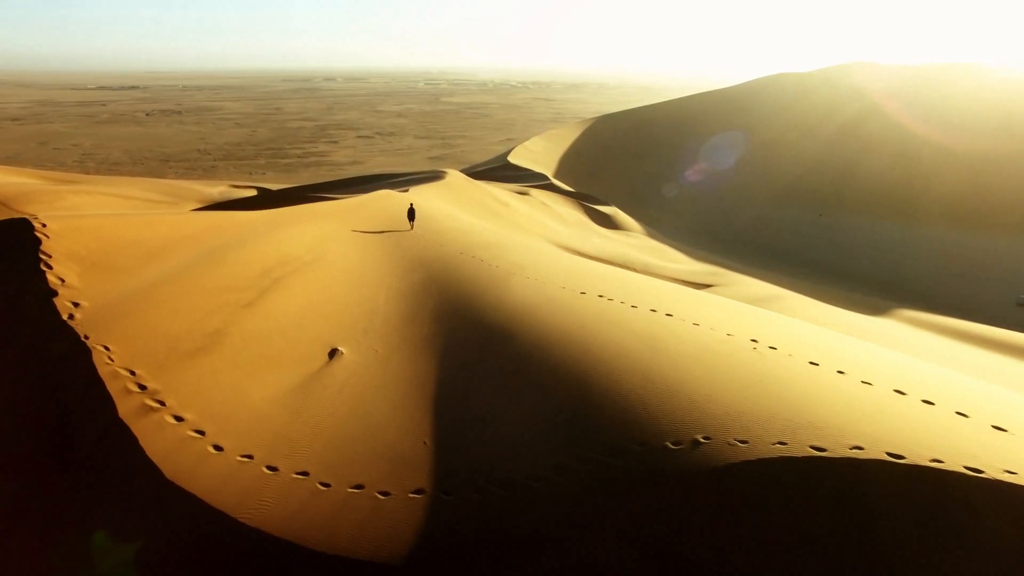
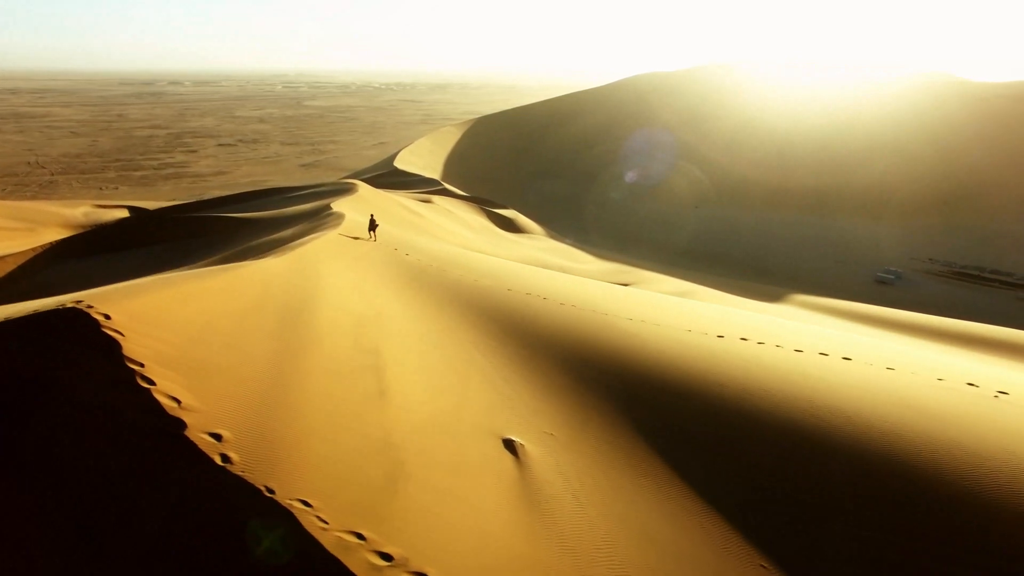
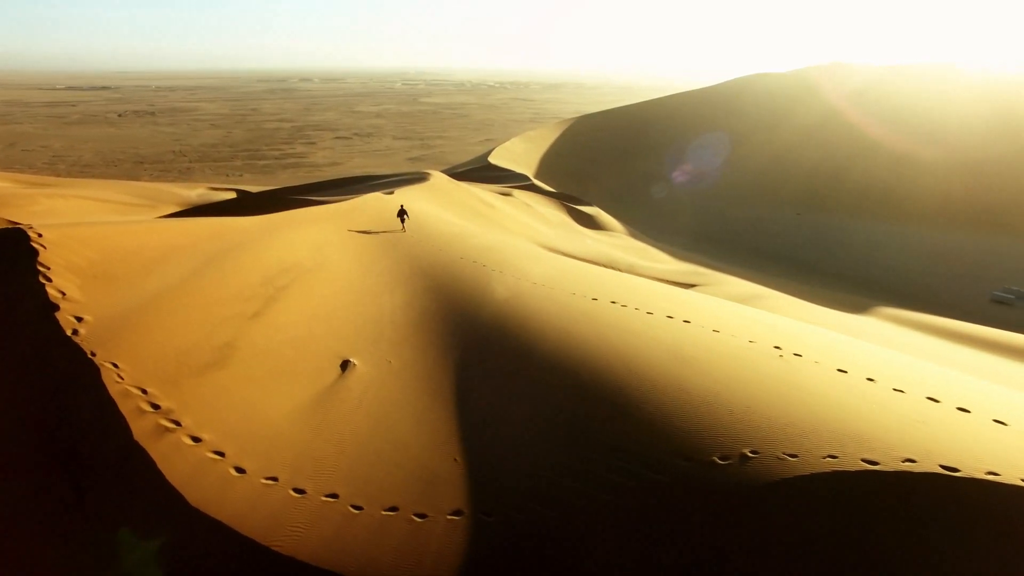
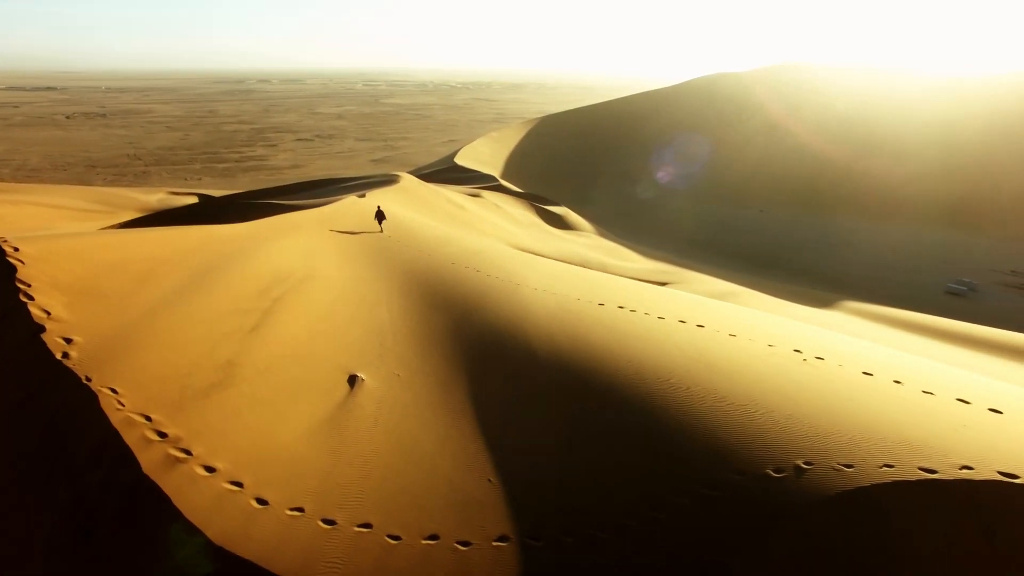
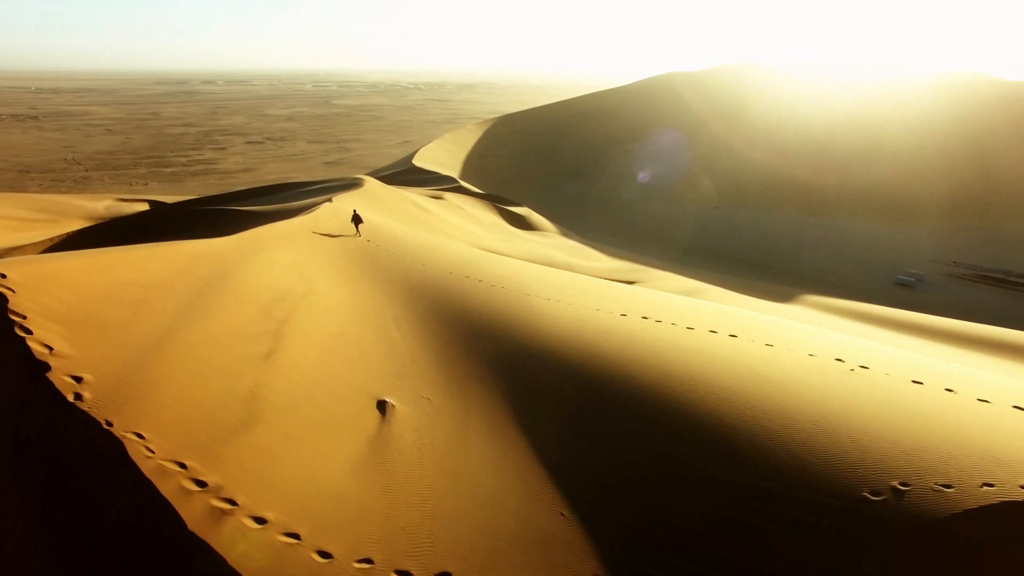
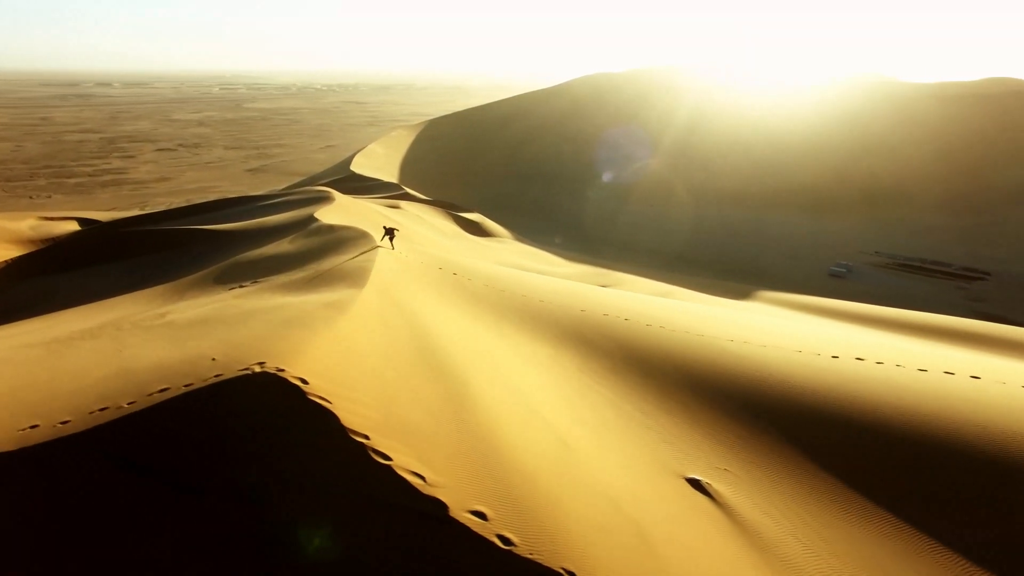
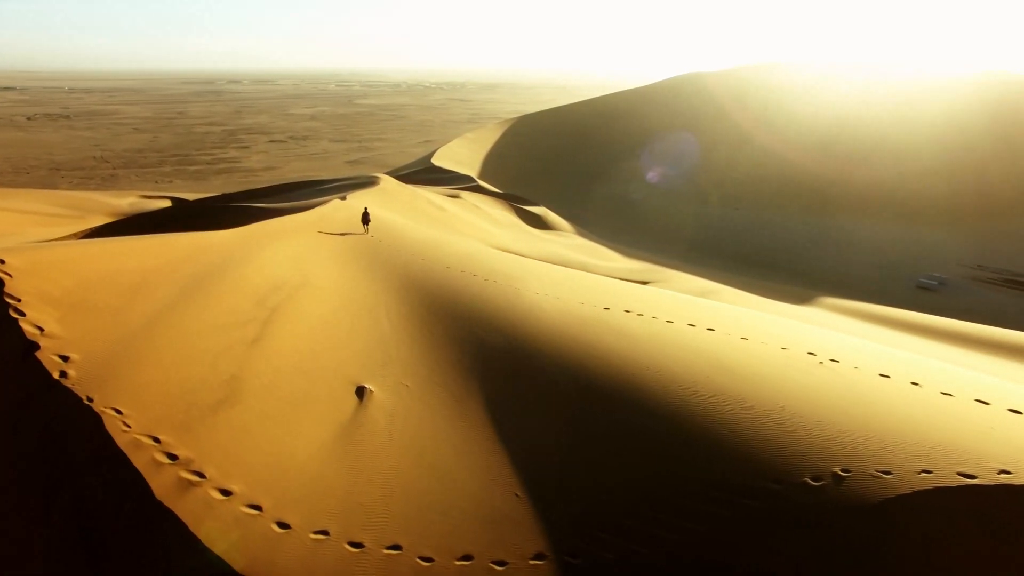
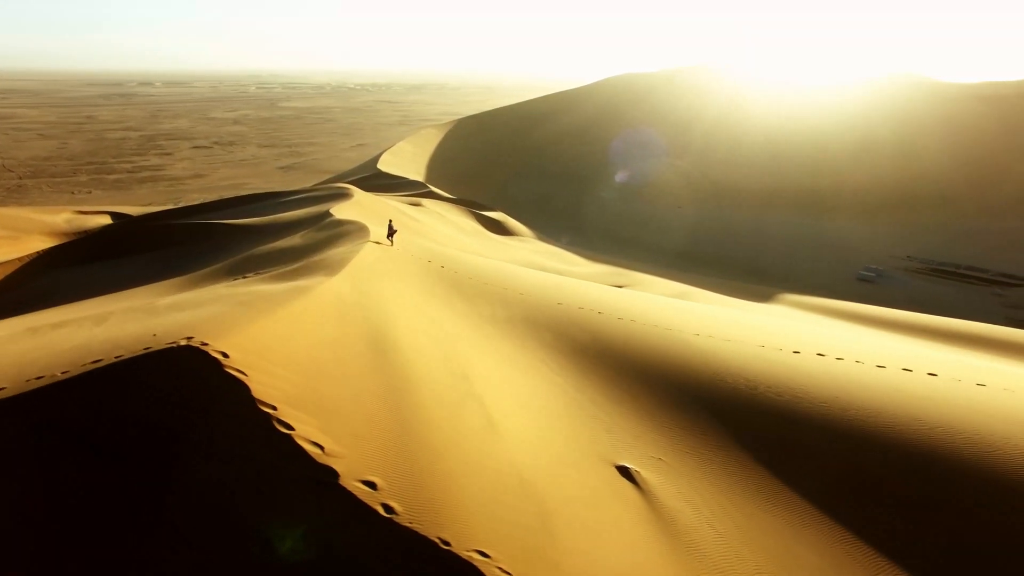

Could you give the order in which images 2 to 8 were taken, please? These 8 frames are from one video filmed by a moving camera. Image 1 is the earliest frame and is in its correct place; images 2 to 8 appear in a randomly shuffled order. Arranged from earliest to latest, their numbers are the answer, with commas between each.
3, 4, 7, 5, 2, 8, 6
